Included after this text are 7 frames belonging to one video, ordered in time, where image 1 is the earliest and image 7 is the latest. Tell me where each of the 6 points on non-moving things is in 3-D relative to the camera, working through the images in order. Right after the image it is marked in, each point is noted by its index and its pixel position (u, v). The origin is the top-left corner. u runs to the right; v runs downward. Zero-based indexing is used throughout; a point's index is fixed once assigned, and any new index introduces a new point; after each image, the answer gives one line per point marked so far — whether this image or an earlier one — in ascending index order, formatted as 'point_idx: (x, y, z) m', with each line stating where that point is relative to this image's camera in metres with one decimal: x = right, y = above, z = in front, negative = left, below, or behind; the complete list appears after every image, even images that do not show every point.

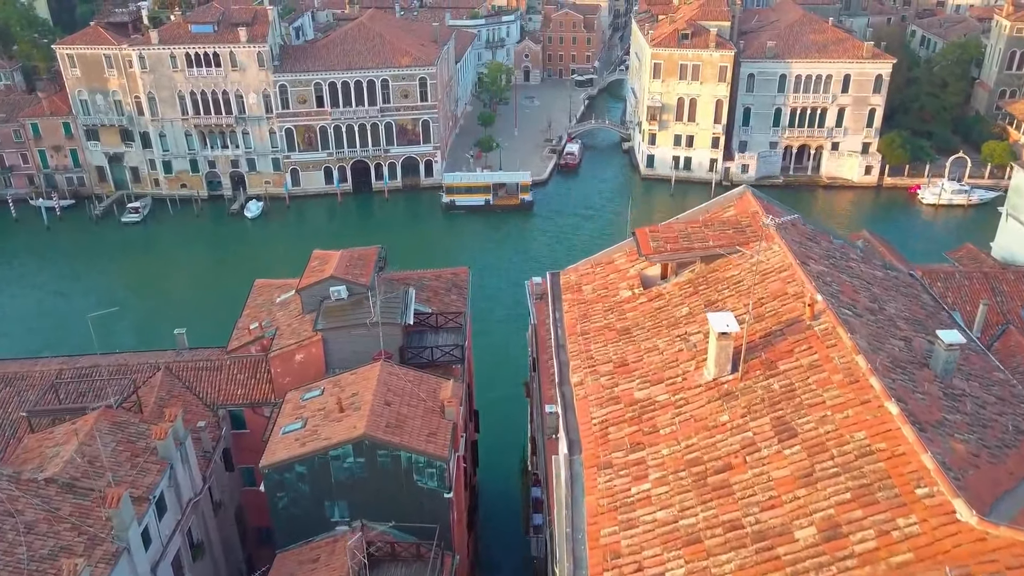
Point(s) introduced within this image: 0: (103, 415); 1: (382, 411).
0: (-10.3, -3.2, +19.1) m
1: (-3.2, -3.0, +18.5) m
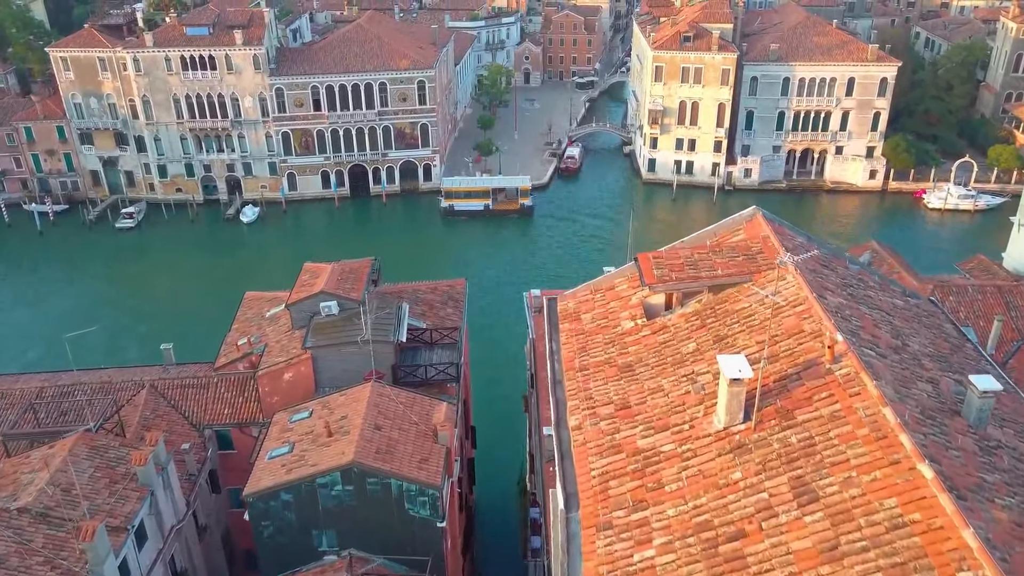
0: (-10.4, -3.6, +18.3) m
1: (-3.2, -3.4, +17.7) m
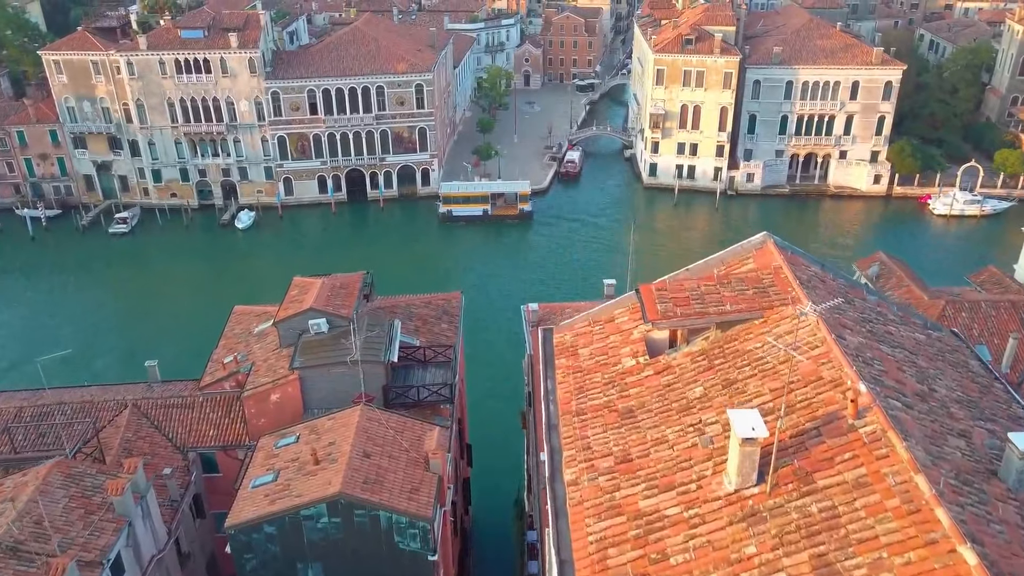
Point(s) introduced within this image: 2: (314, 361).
0: (-10.5, -4.1, +17.5) m
1: (-3.4, -3.9, +16.9) m
2: (-5.2, -1.9, +20.0) m
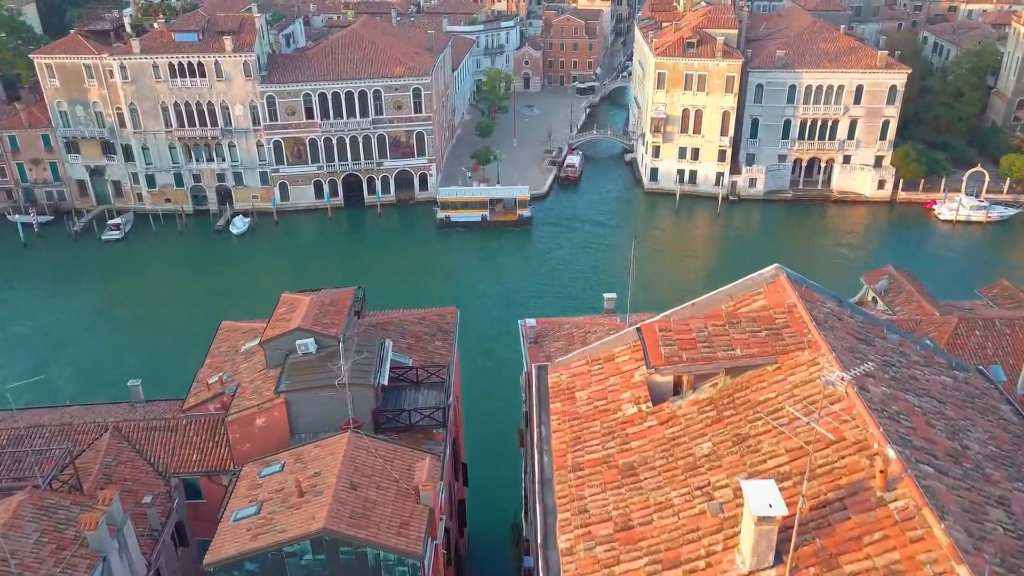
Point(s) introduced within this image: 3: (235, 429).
0: (-10.6, -4.6, +16.7) m
1: (-3.5, -4.4, +16.0) m
2: (-5.3, -2.4, +19.1) m
3: (-7.0, -3.5, +19.3) m
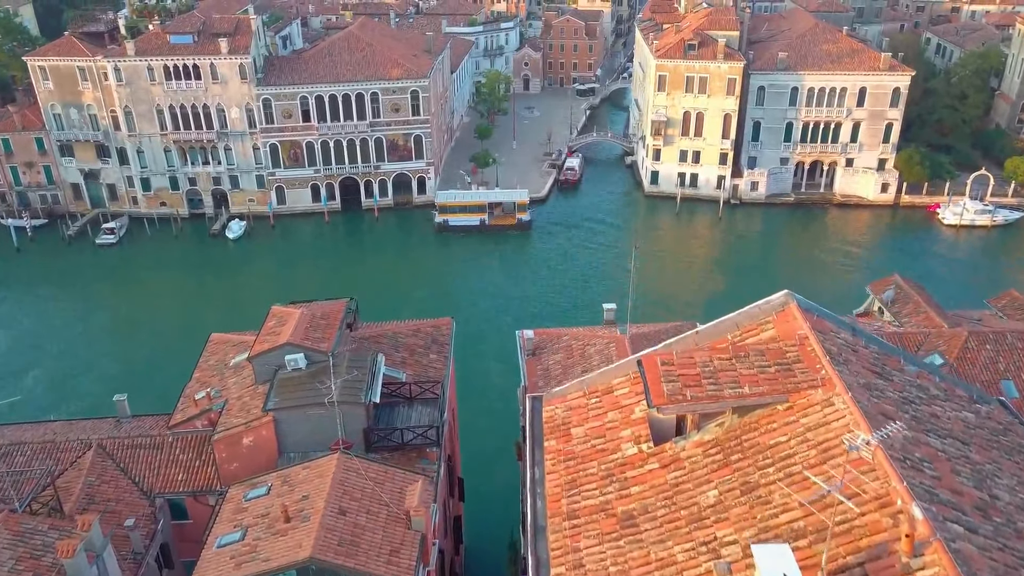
0: (-10.7, -4.9, +16.1) m
1: (-3.6, -4.7, +15.4) m
2: (-5.4, -2.8, +18.5) m
3: (-7.1, -3.9, +18.6) m
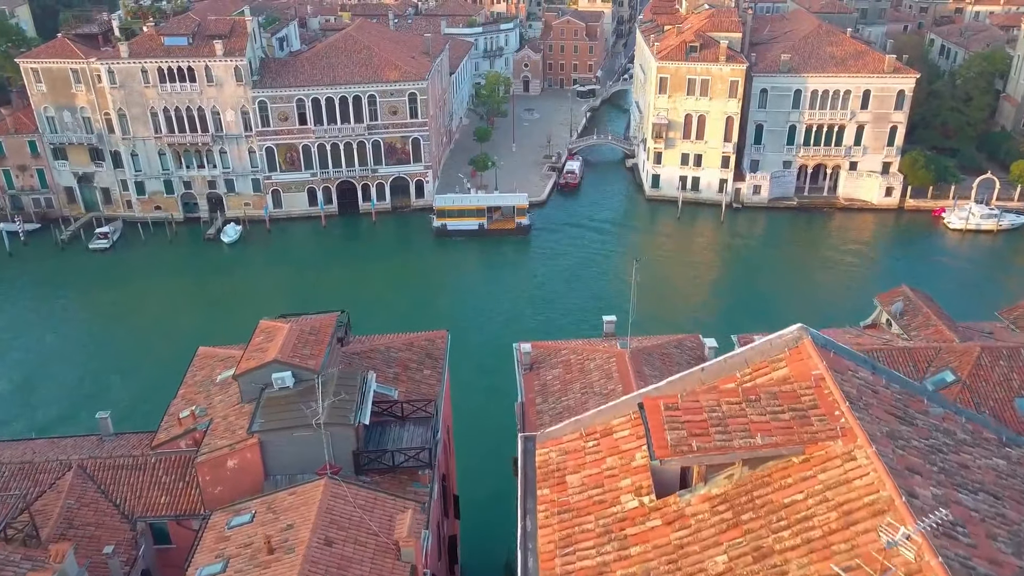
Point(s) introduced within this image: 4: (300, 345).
0: (-10.8, -5.3, +15.3) m
1: (-3.7, -5.1, +14.6) m
2: (-5.5, -3.1, +17.8) m
3: (-7.2, -4.3, +17.9) m
4: (-5.5, -1.5, +19.6) m
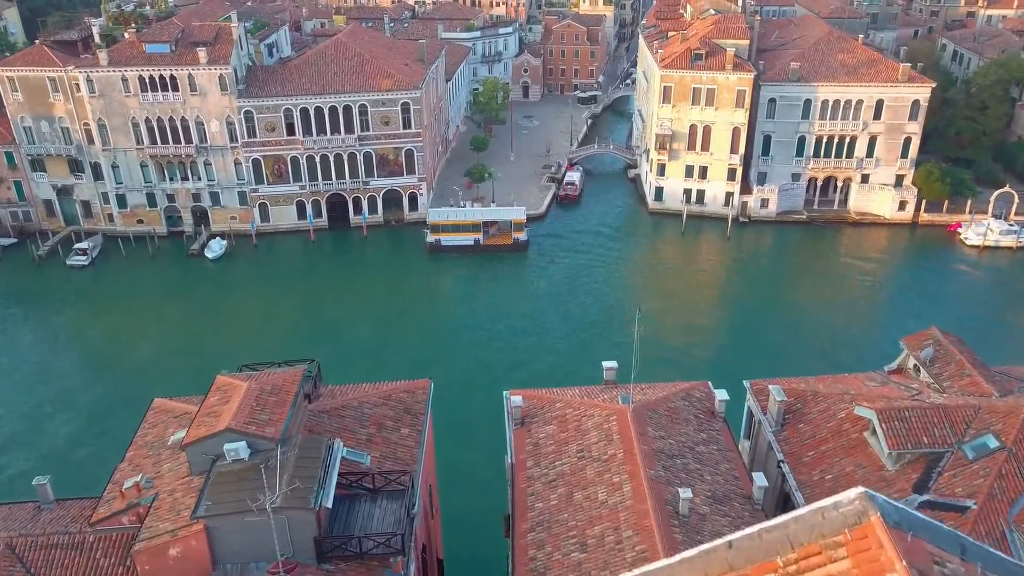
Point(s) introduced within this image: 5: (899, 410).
0: (-11.1, -6.6, +13.0) m
1: (-4.0, -6.4, +12.3) m
2: (-5.8, -4.4, +15.4) m
3: (-7.5, -5.5, +15.6) m
4: (-5.8, -2.7, +17.2) m
5: (+10.0, -3.1, +19.7) m
